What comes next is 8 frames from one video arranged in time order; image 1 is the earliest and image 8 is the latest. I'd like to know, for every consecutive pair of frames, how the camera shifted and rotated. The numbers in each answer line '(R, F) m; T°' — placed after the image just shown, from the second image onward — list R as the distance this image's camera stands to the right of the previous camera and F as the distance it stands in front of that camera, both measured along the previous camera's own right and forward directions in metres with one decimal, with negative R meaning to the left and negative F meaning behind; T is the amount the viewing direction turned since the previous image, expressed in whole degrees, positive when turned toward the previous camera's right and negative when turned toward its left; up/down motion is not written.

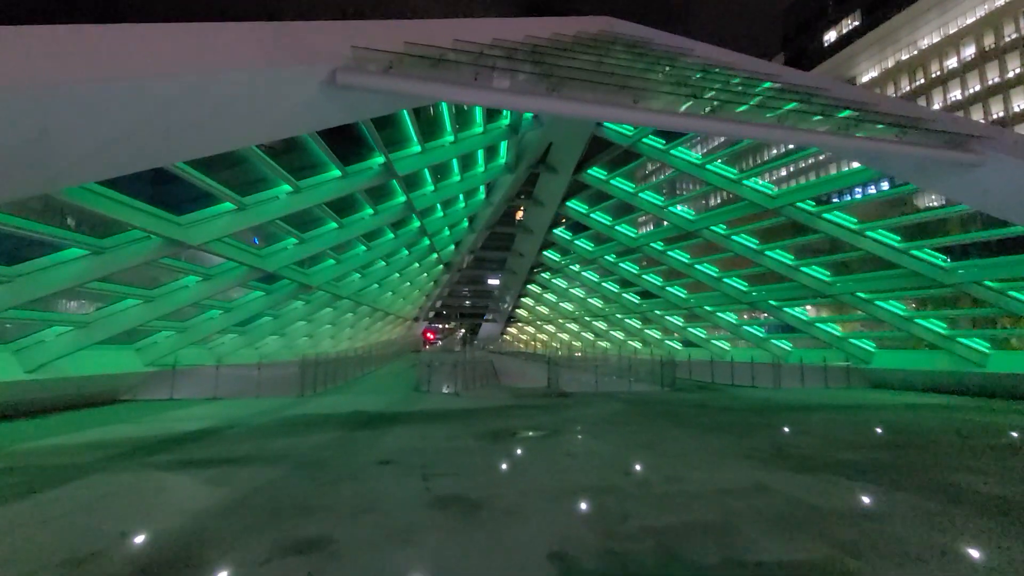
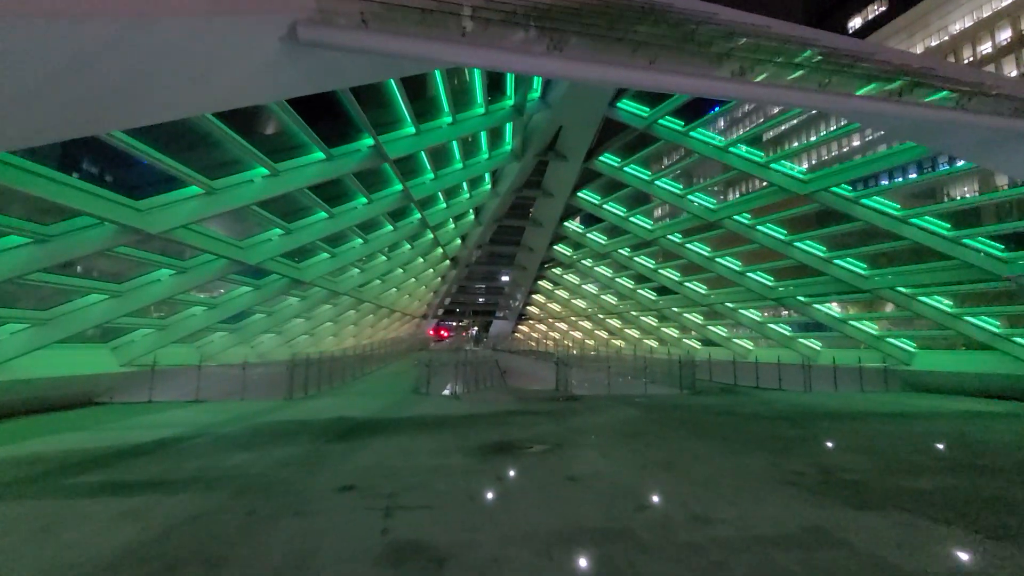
(+0.4, +1.5) m; -2°
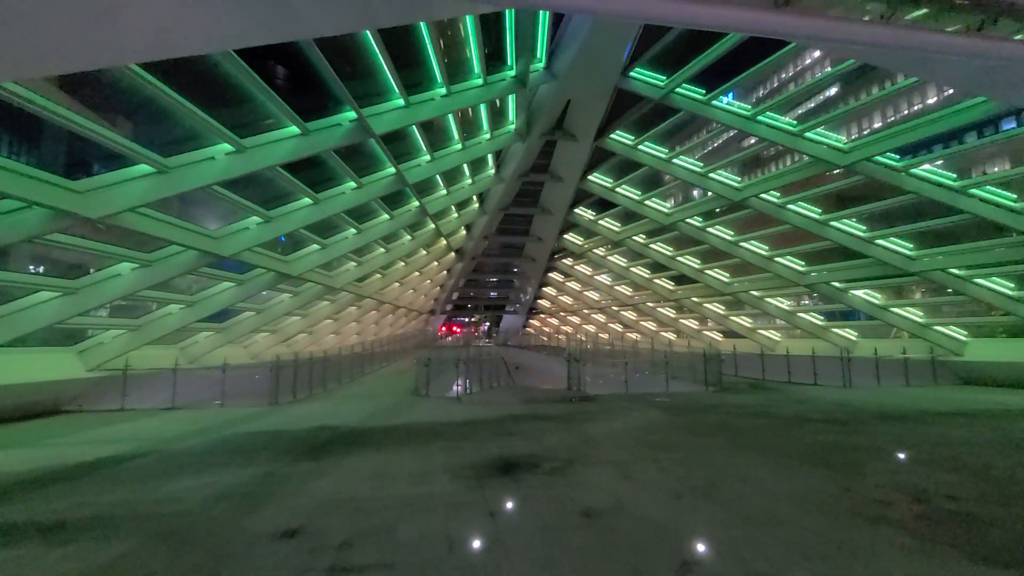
(+0.2, +1.7) m; -1°
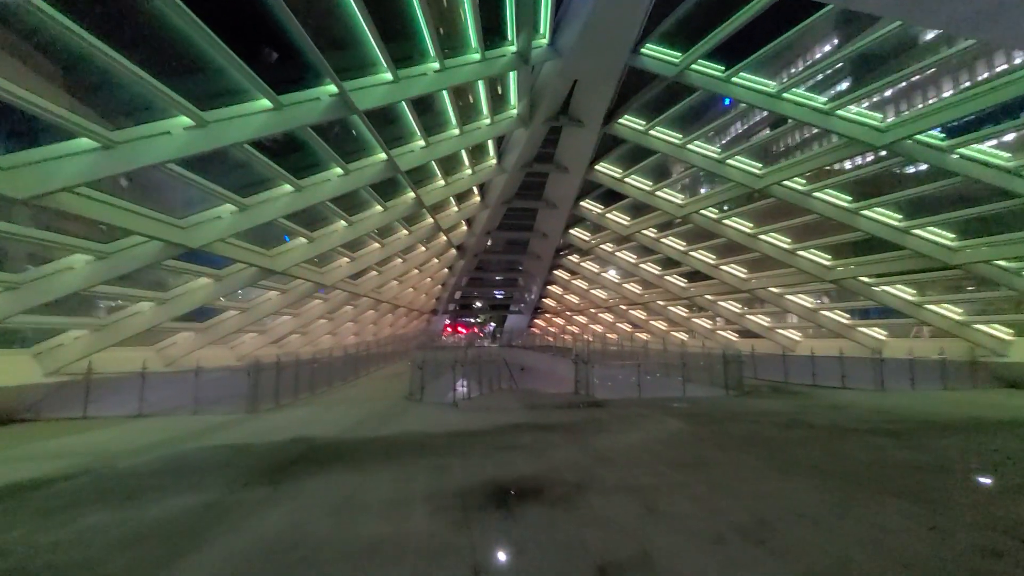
(+0.1, +1.4) m; -1°
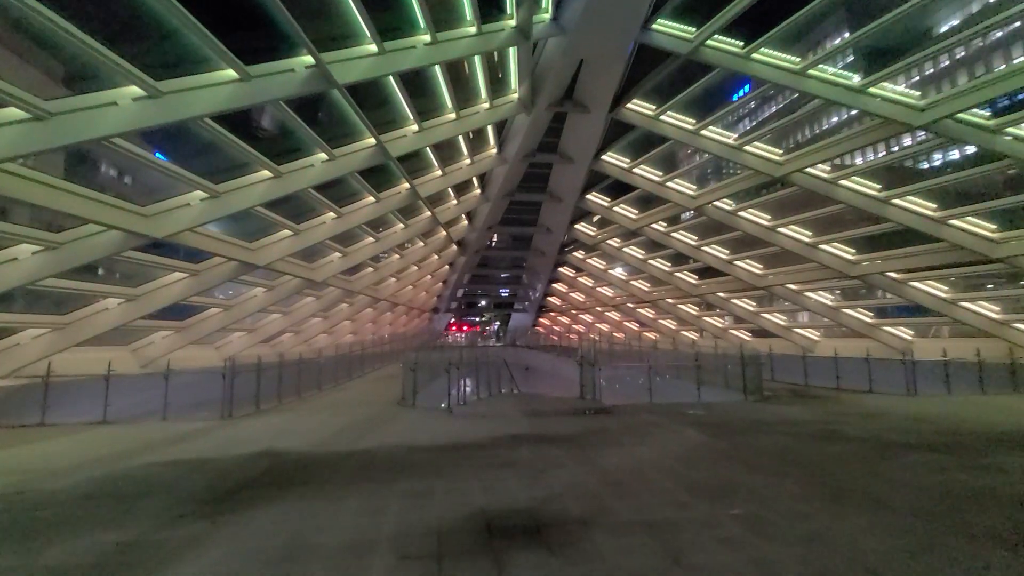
(+0.2, +1.2) m; -1°
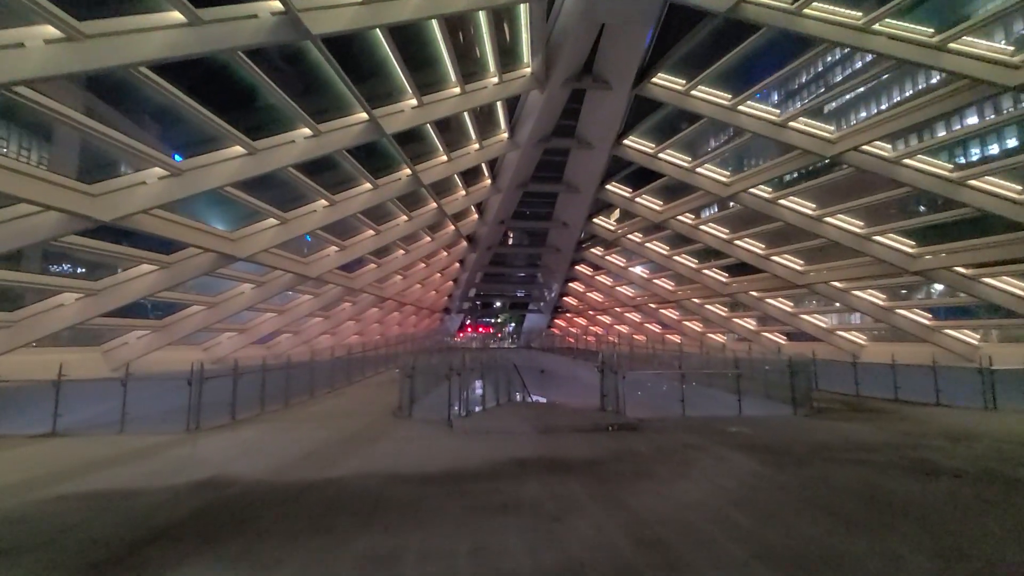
(+0.1, +1.8) m; -2°
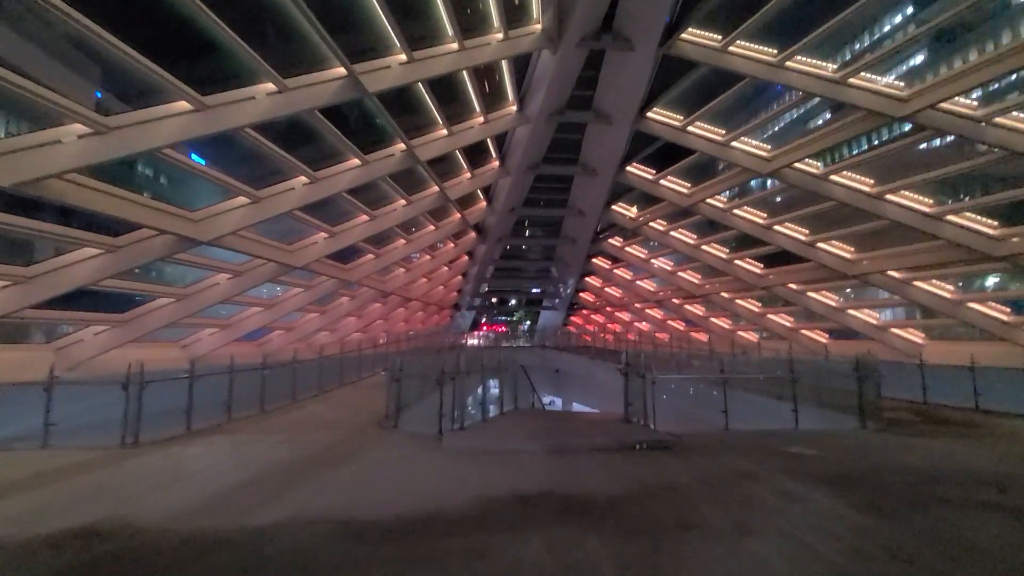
(+0.2, +2.1) m; -2°
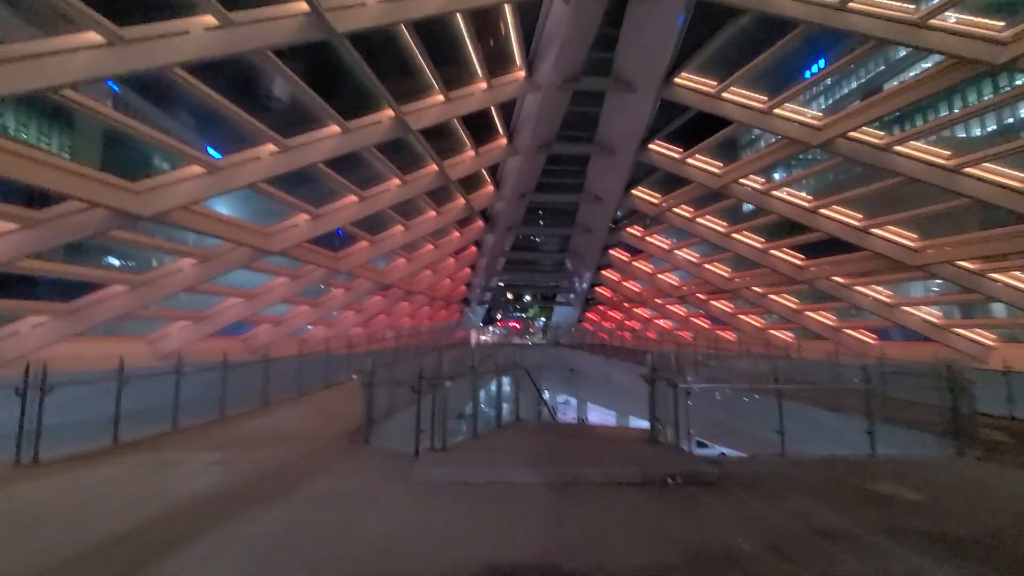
(+0.3, +2.0) m; -2°
